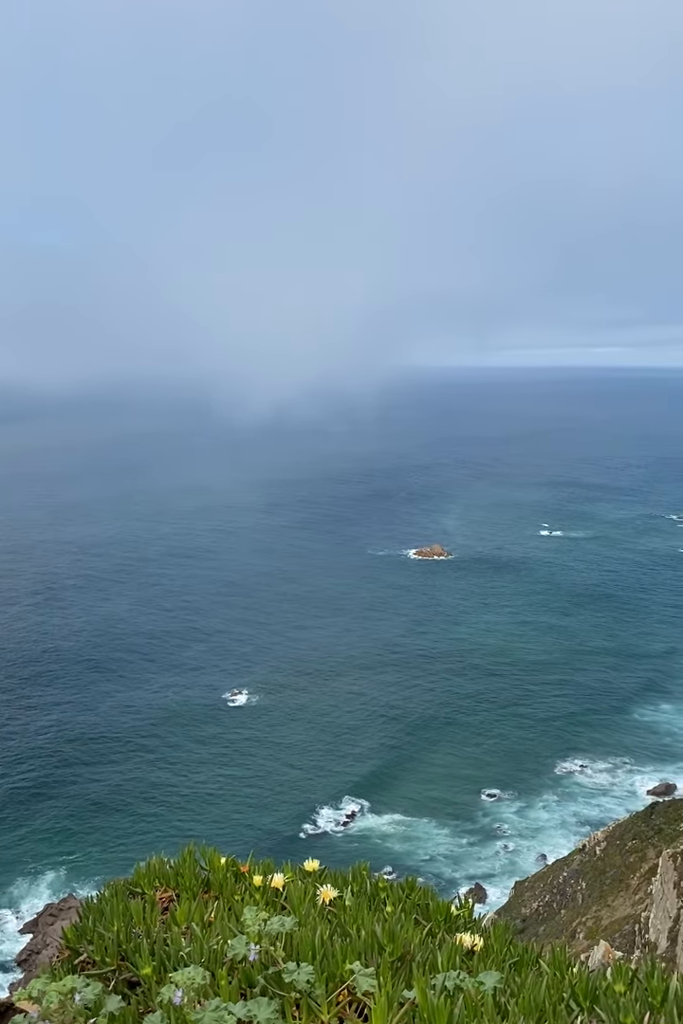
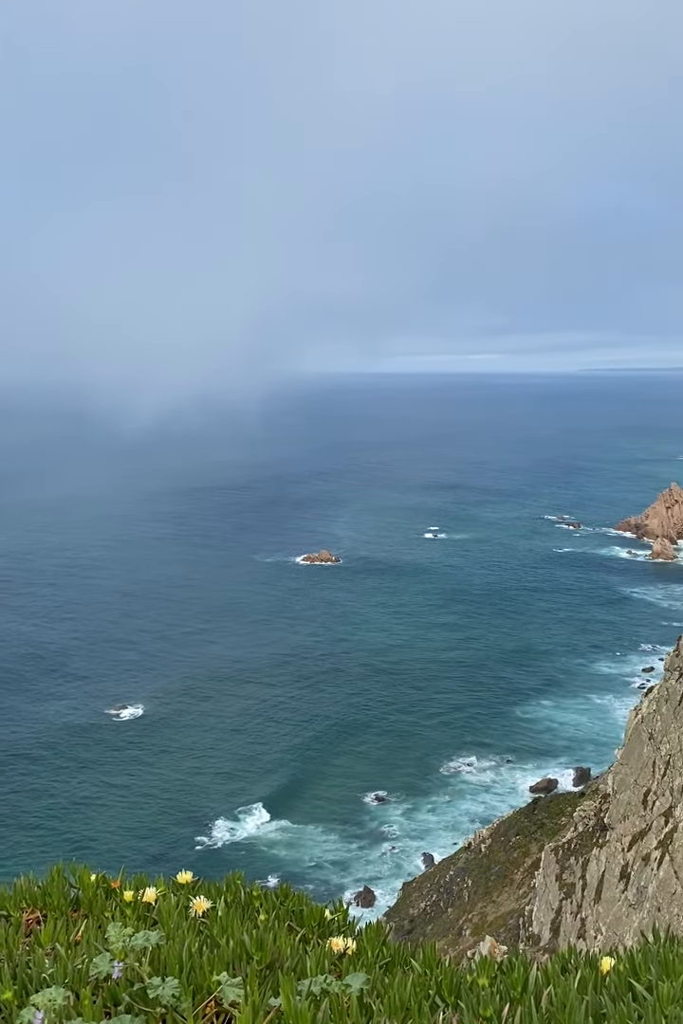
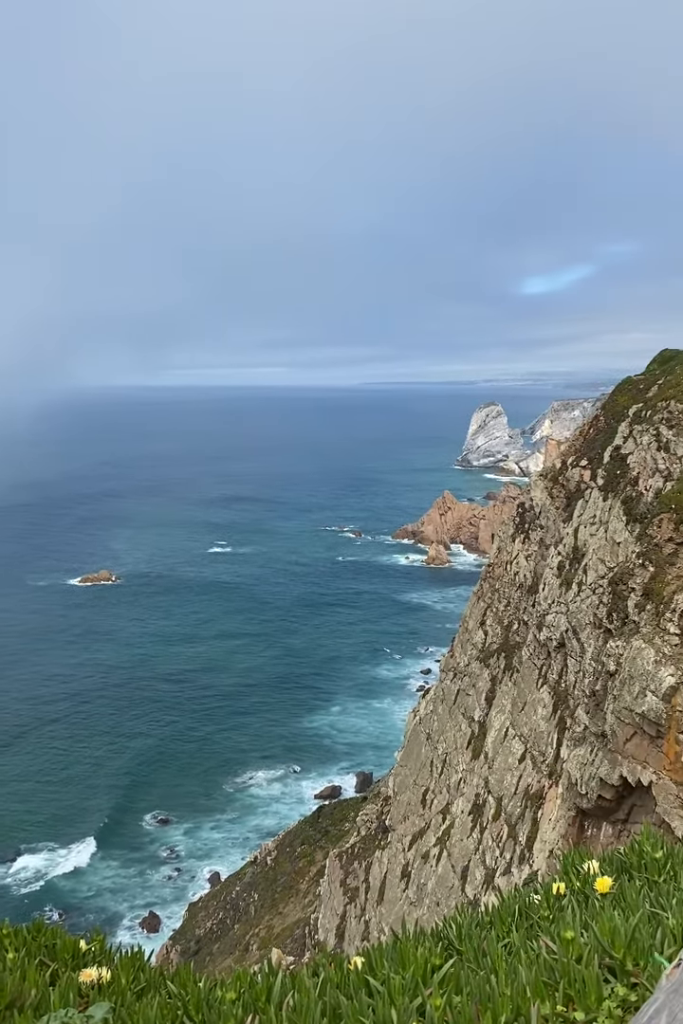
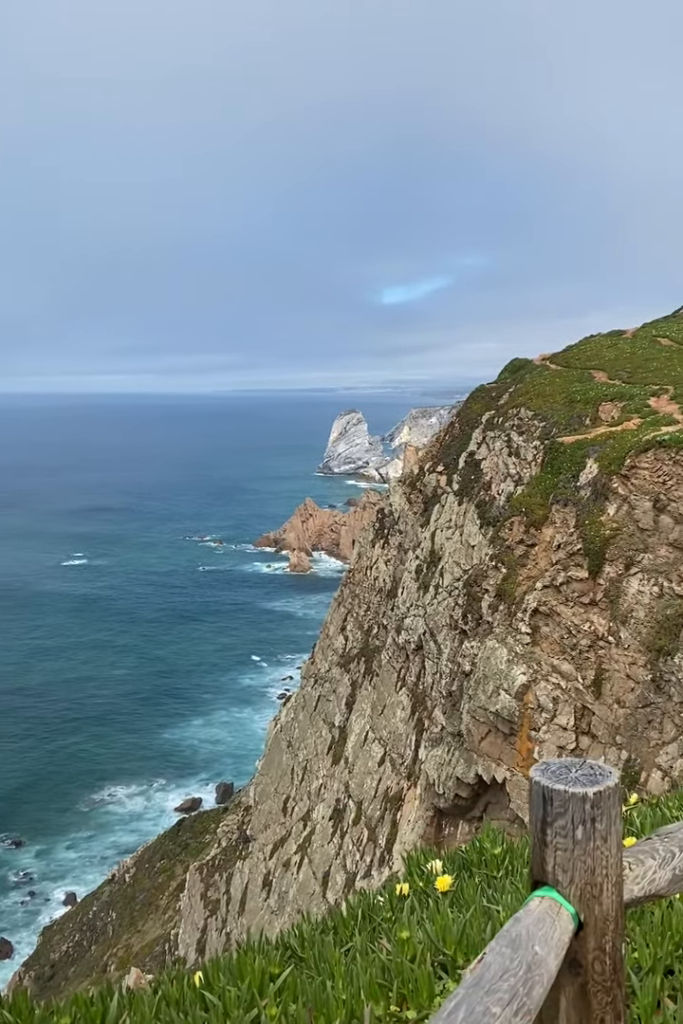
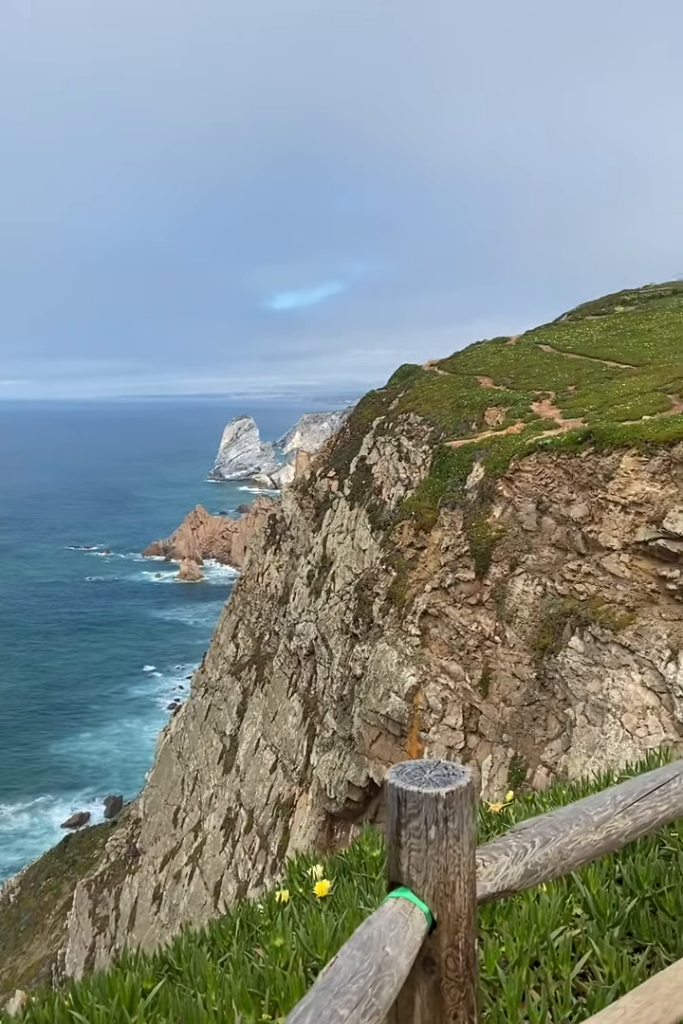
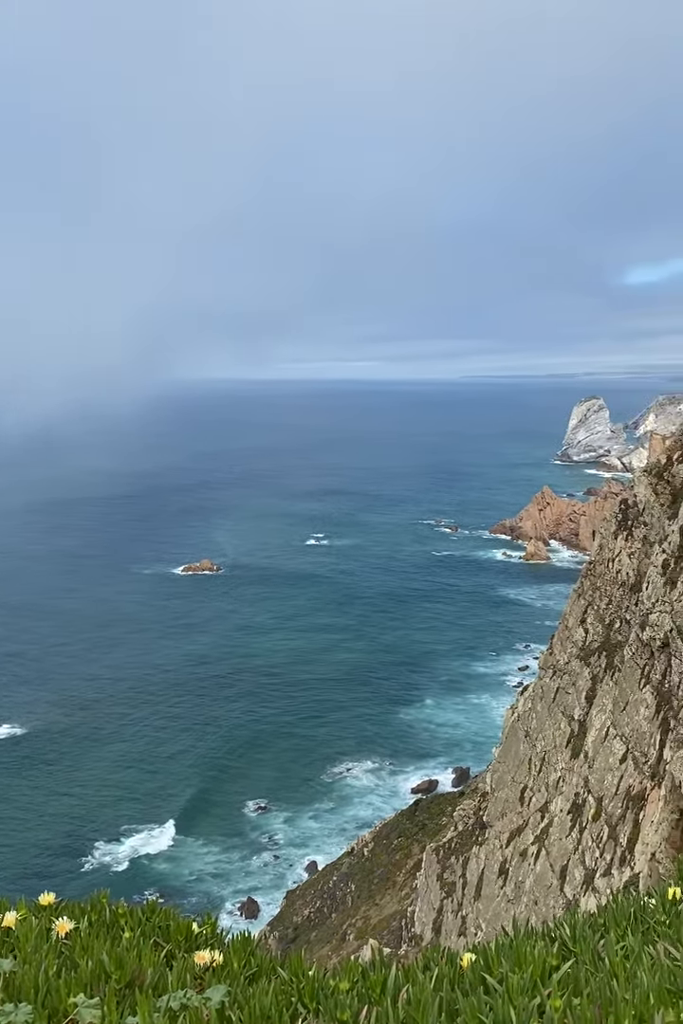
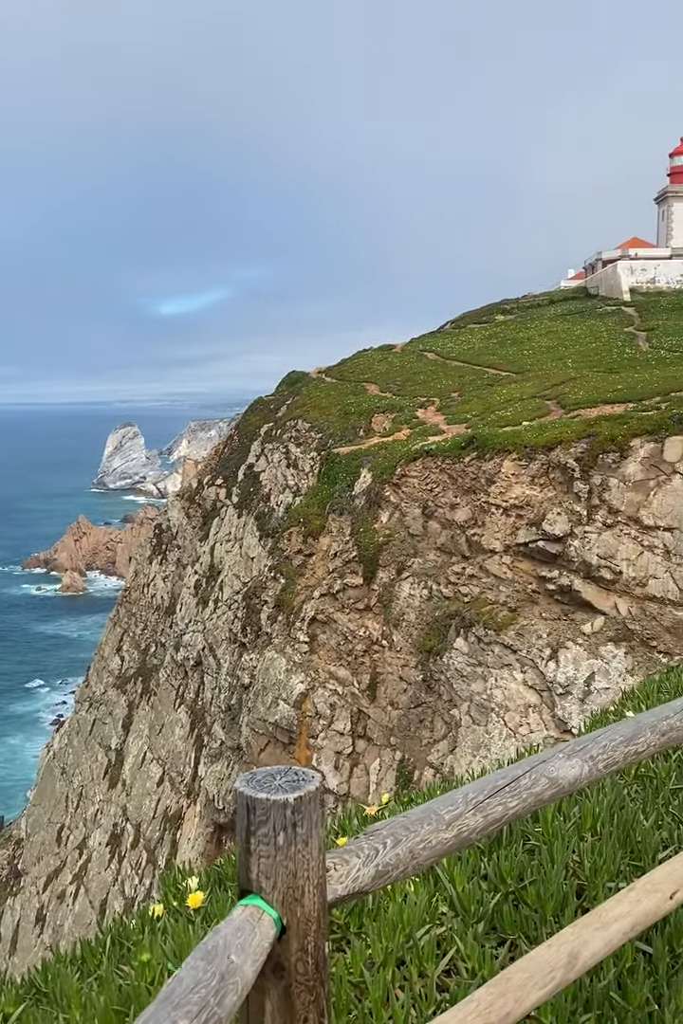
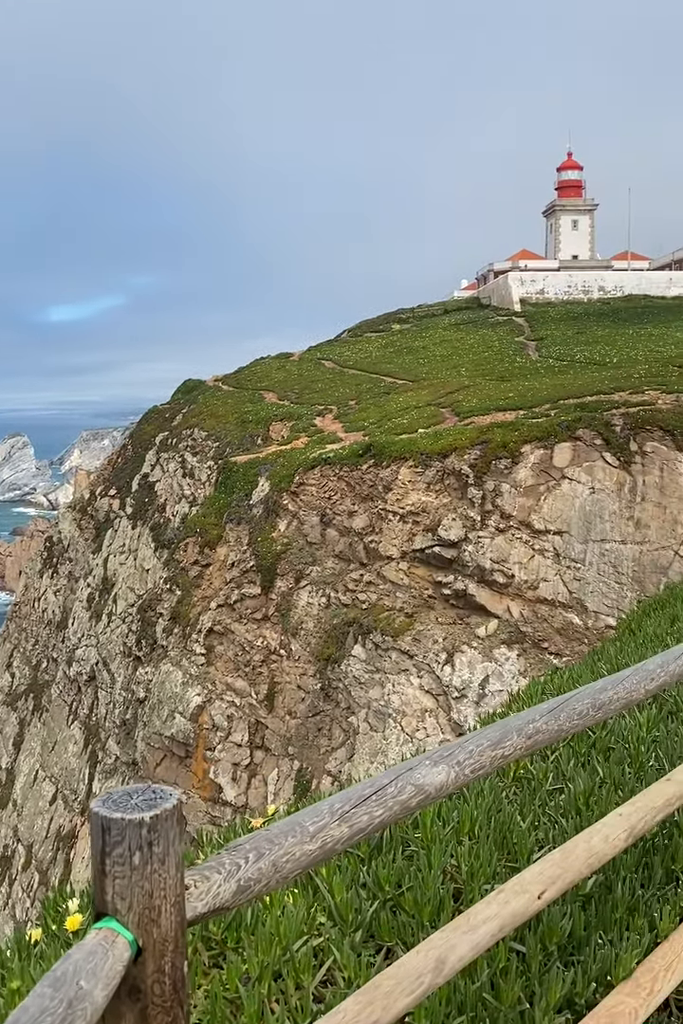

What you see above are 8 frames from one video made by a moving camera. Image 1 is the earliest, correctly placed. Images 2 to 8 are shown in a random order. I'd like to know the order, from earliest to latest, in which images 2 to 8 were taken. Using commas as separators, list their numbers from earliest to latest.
2, 6, 3, 4, 5, 7, 8
